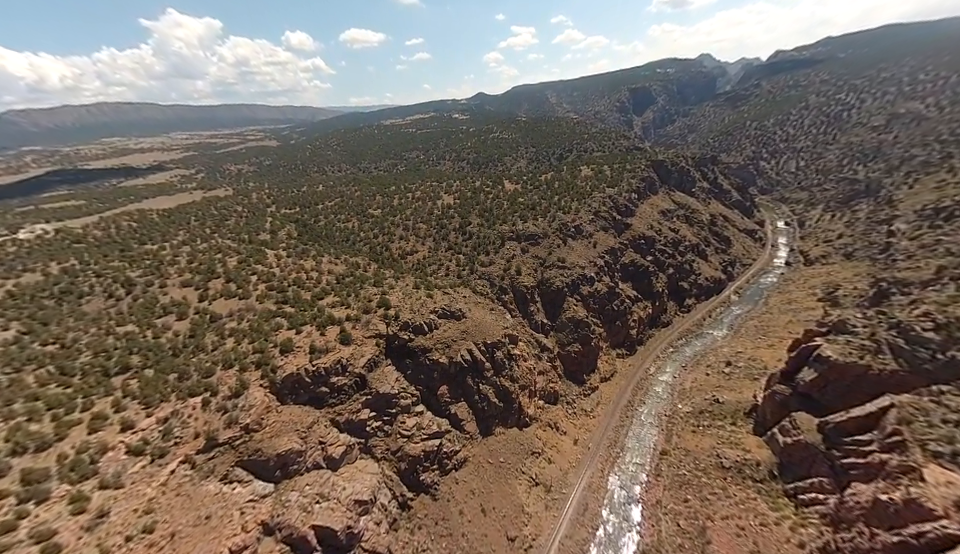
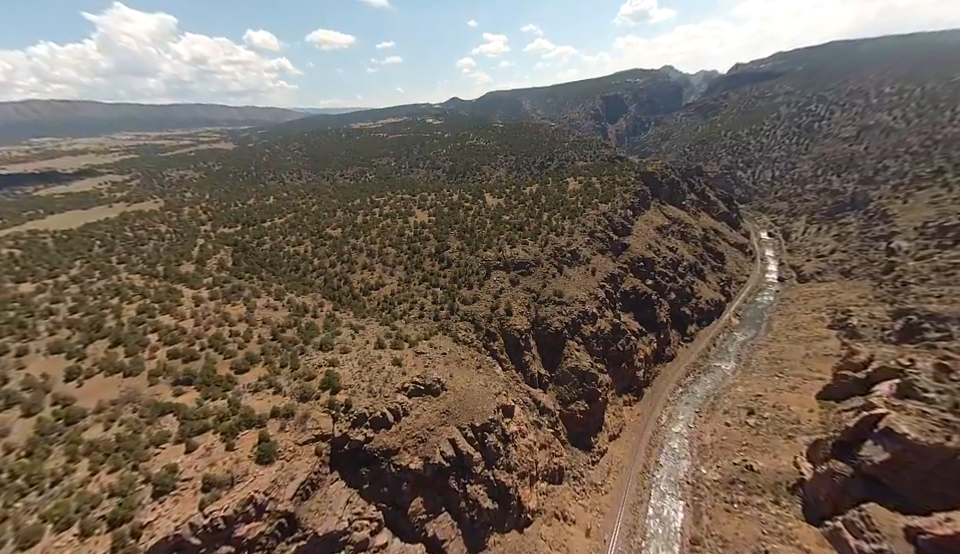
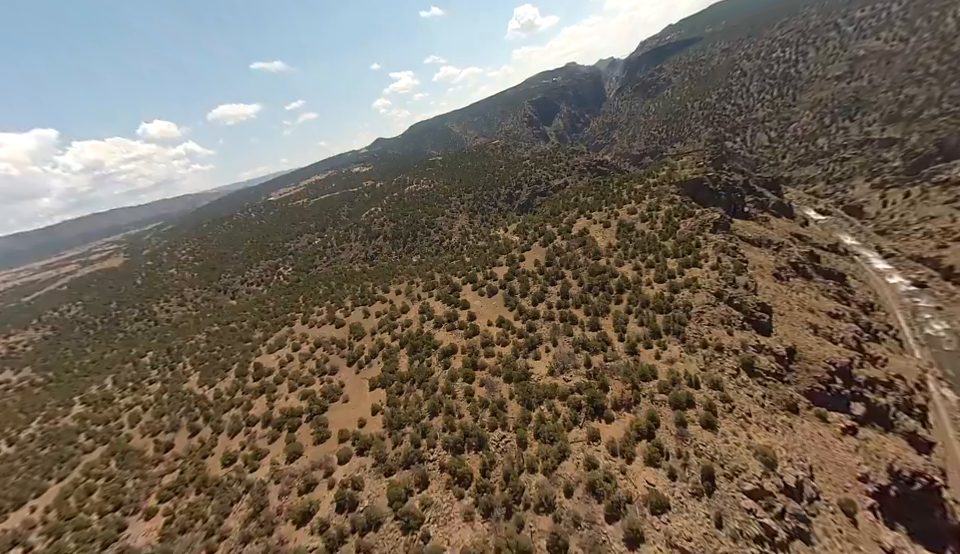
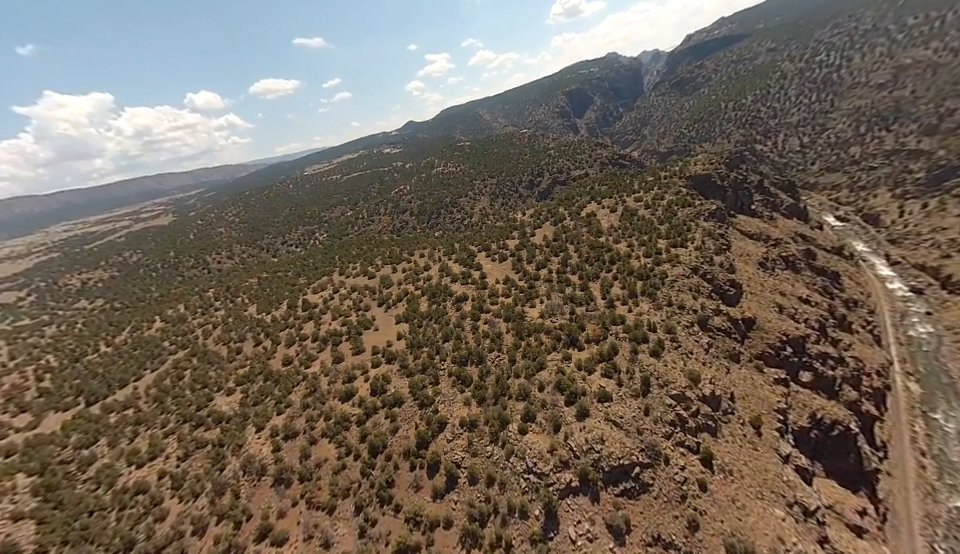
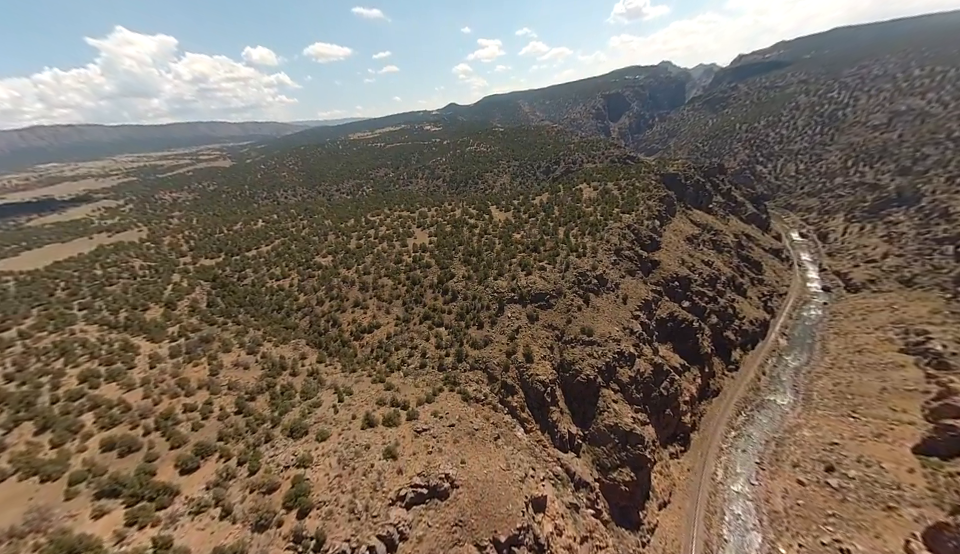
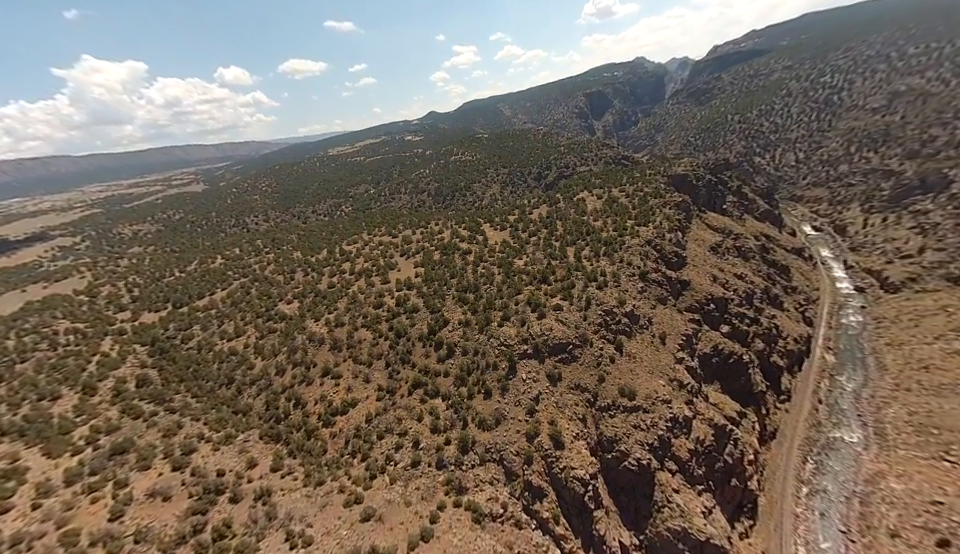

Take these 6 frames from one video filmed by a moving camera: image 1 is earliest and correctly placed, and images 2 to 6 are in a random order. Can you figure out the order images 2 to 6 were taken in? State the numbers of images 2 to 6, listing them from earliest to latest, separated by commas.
2, 5, 6, 4, 3
